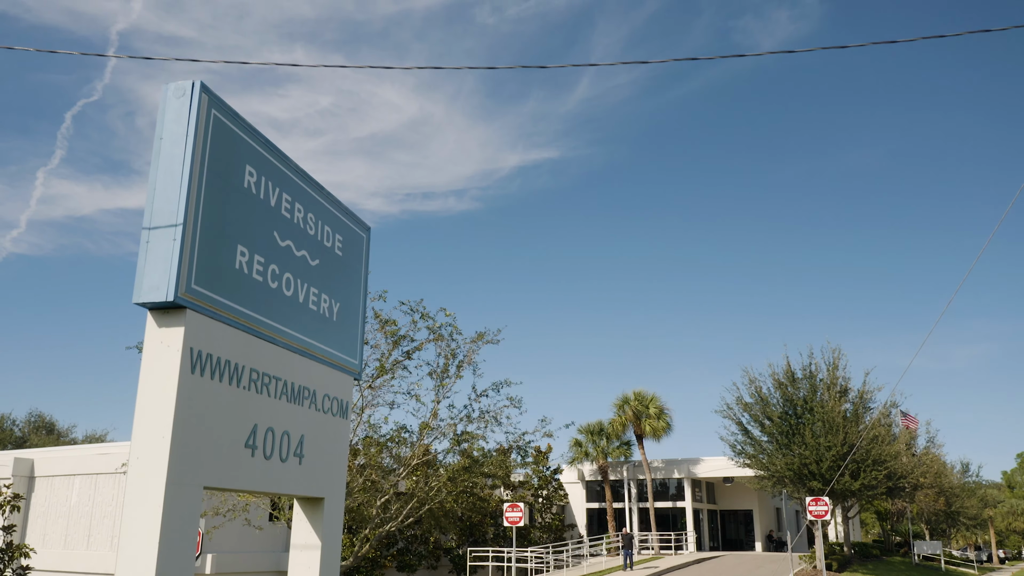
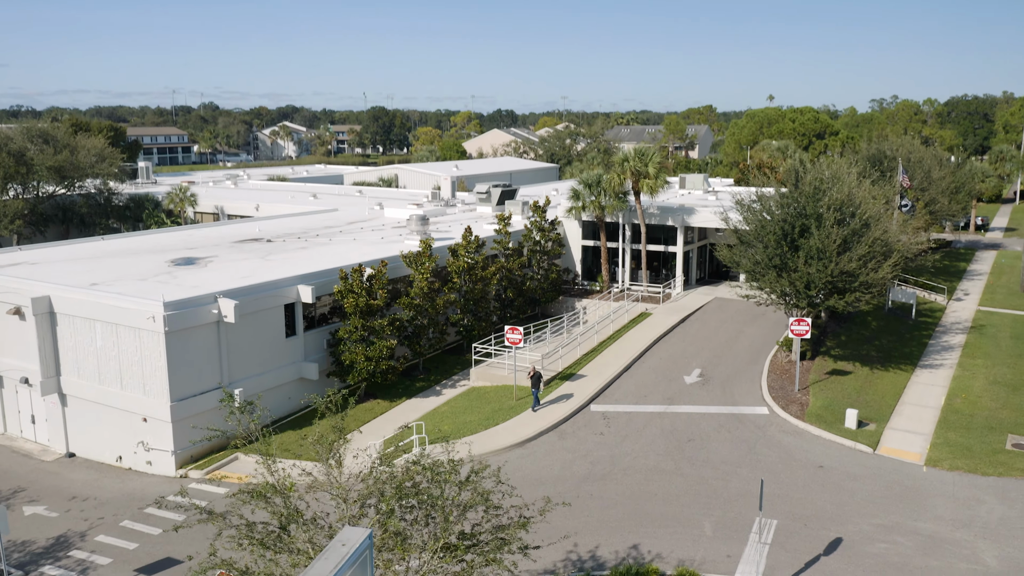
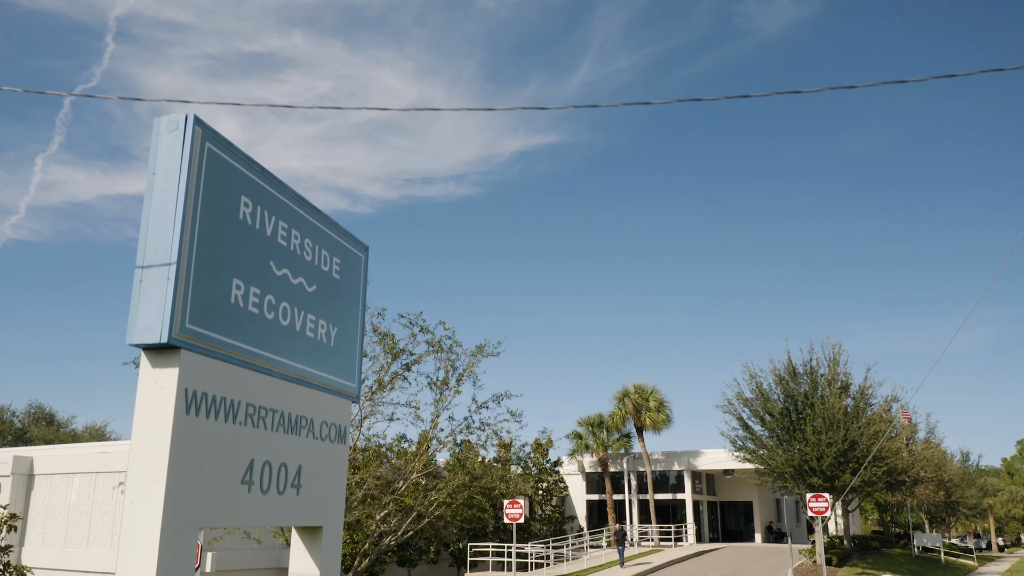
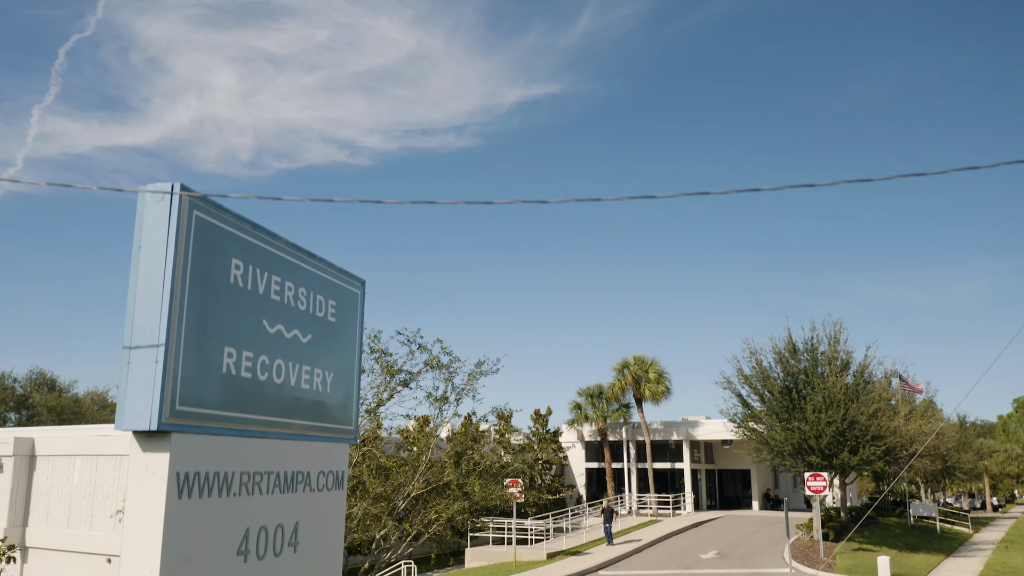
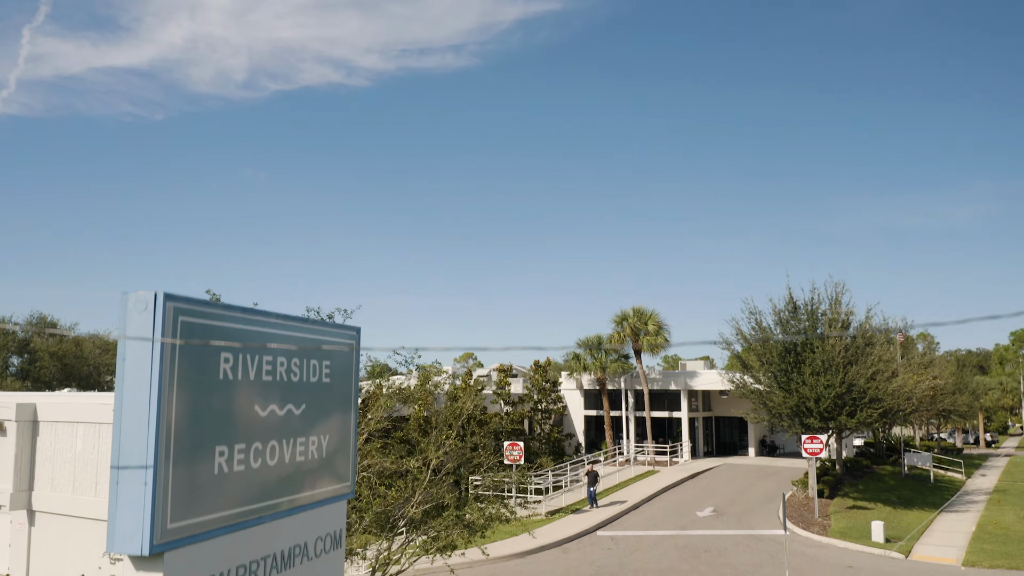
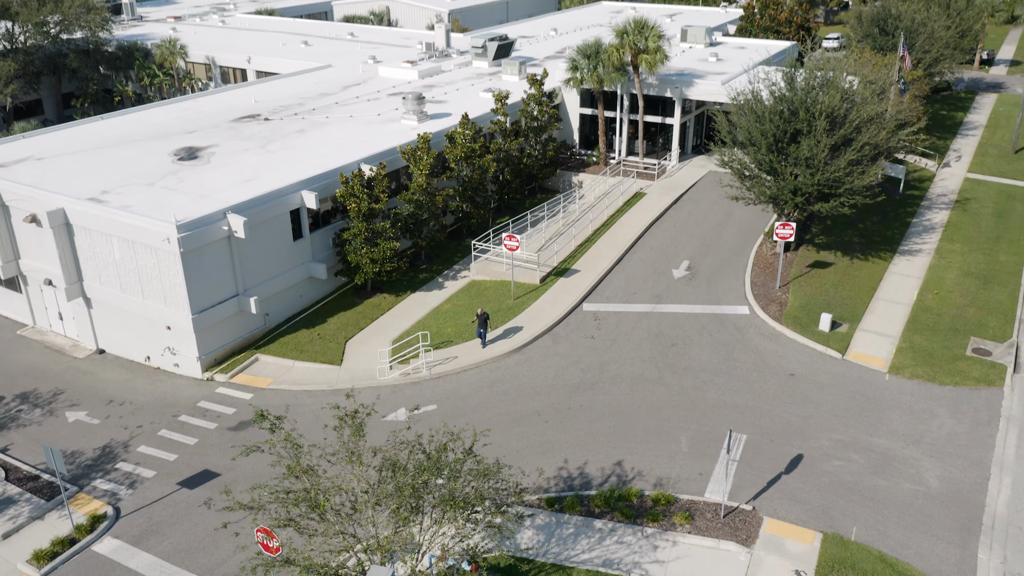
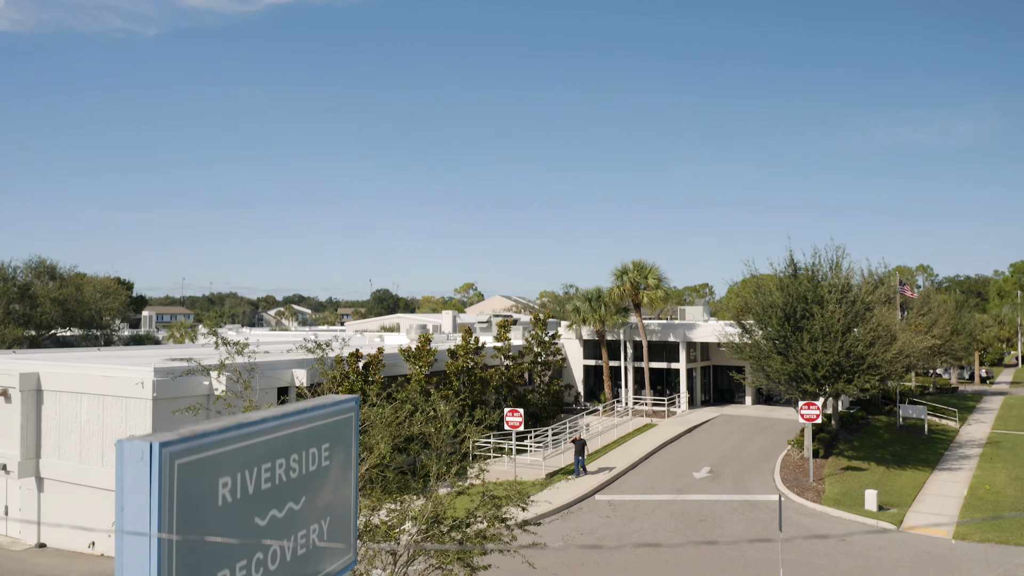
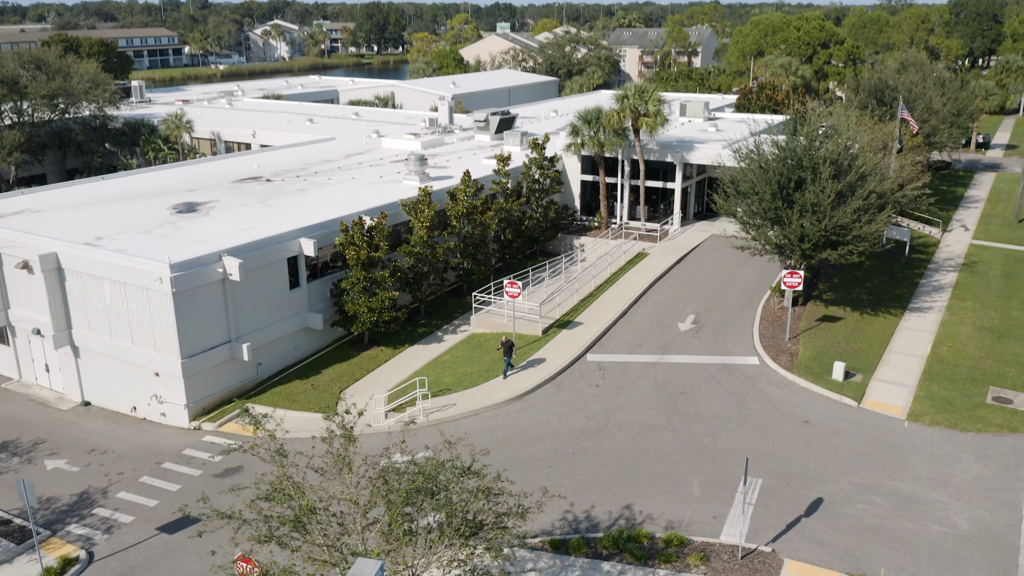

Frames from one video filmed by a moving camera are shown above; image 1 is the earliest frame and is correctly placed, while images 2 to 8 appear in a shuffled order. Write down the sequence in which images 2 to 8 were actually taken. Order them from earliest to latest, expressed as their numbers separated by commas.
3, 4, 5, 7, 2, 8, 6
